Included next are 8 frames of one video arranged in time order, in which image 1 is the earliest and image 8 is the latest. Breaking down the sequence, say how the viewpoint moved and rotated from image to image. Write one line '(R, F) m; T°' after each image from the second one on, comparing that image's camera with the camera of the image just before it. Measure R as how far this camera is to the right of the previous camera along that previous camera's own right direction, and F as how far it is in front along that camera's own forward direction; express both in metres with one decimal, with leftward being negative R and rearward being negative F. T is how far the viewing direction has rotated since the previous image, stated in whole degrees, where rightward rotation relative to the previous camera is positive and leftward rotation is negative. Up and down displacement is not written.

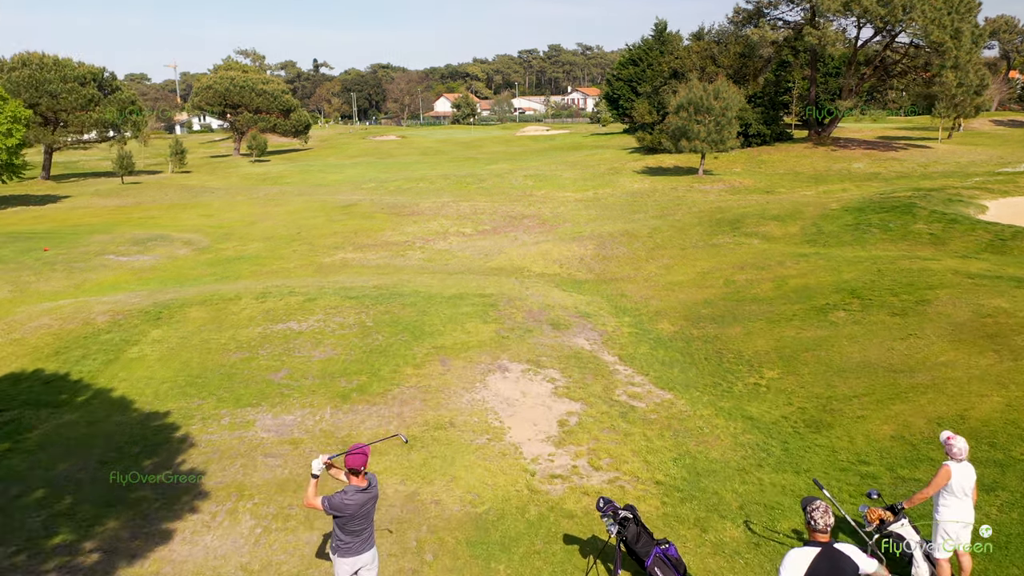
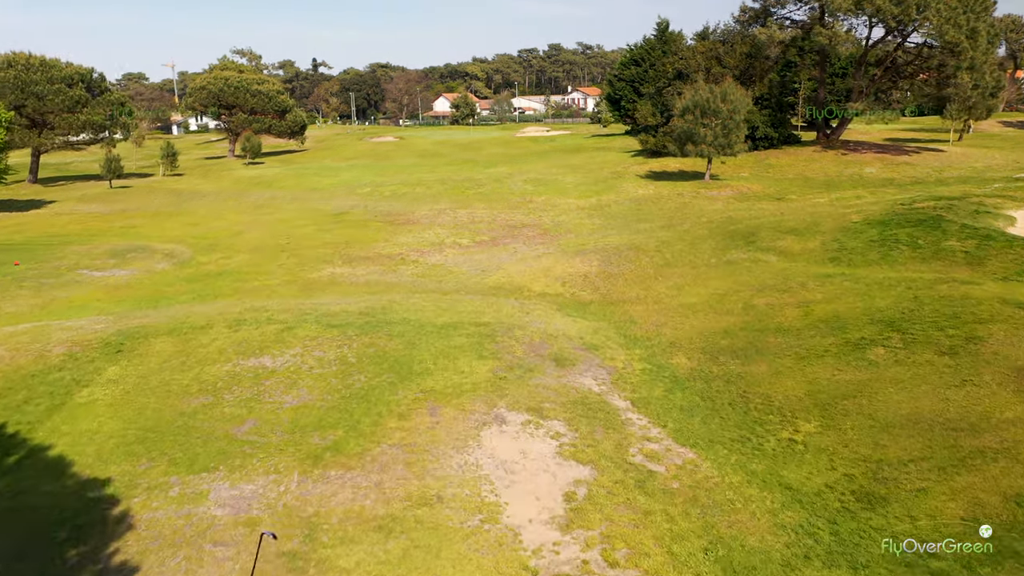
(0.0, +1.3) m; 0°
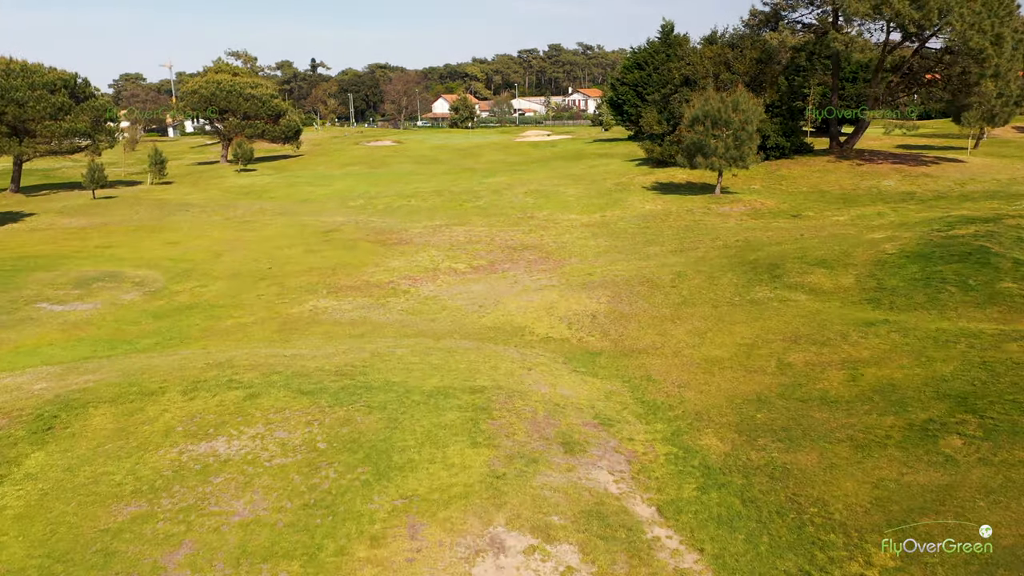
(0.0, +1.8) m; 0°
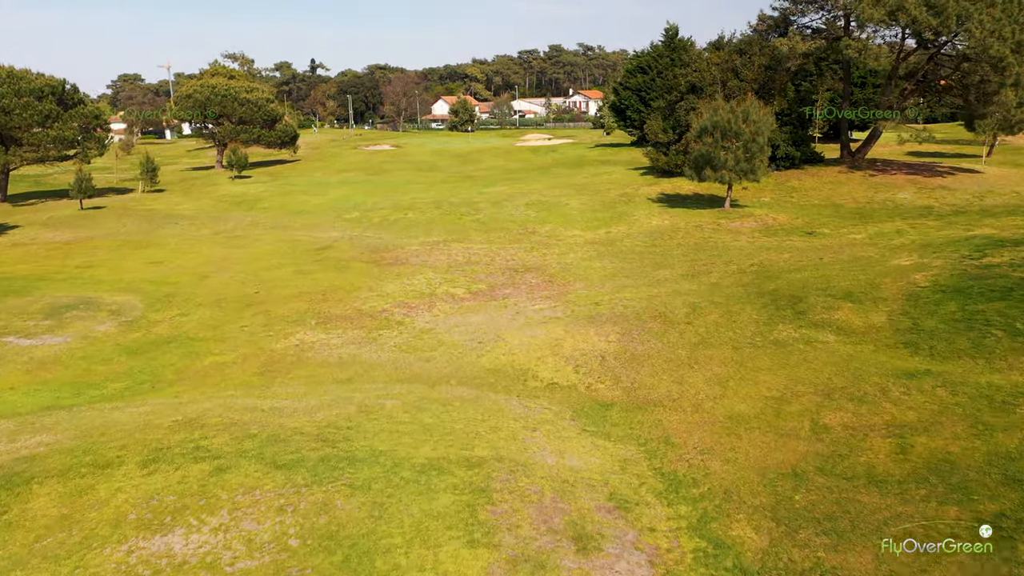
(0.0, +1.3) m; 0°
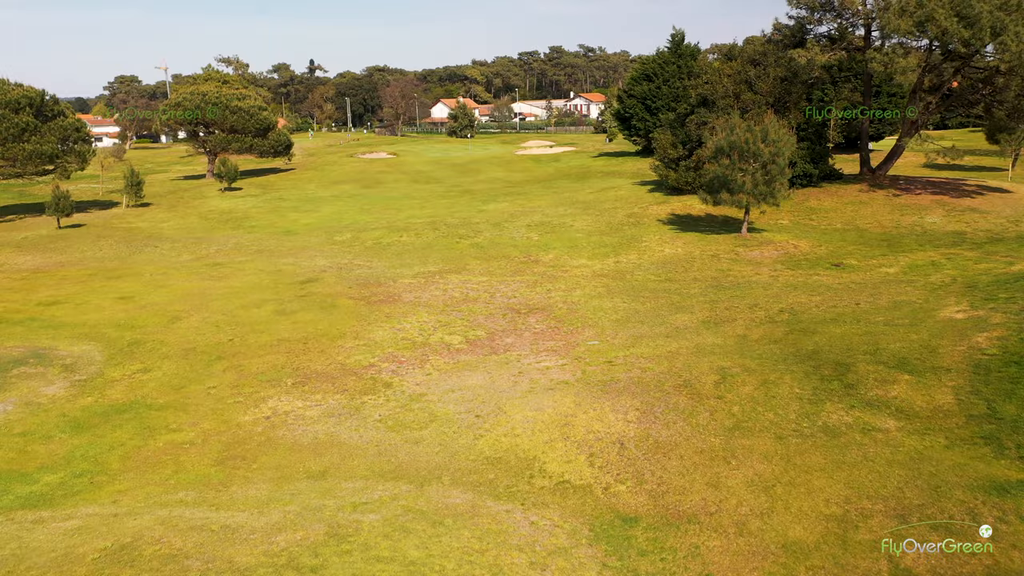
(-0.1, +2.2) m; 0°
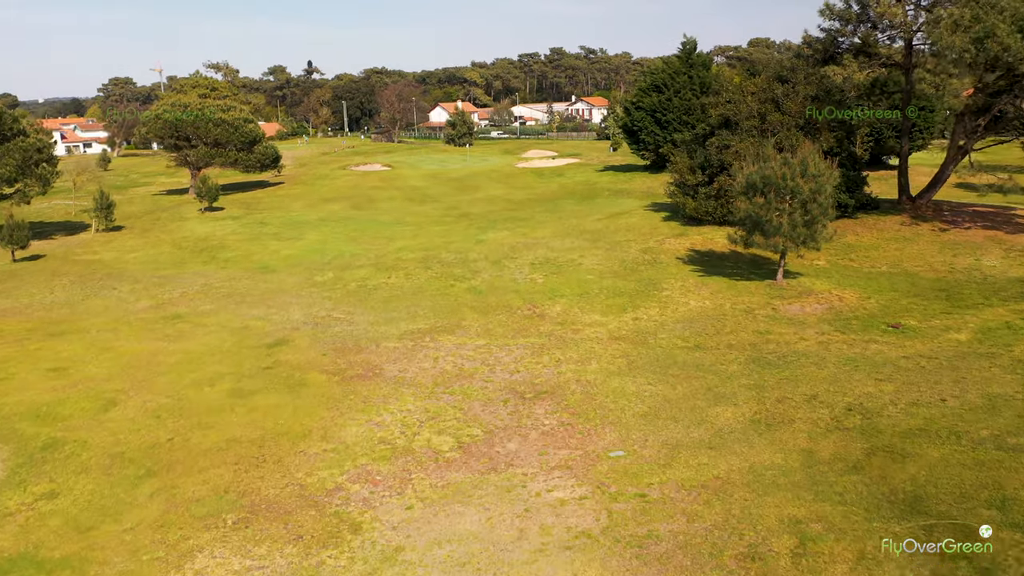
(-0.1, +3.8) m; 0°
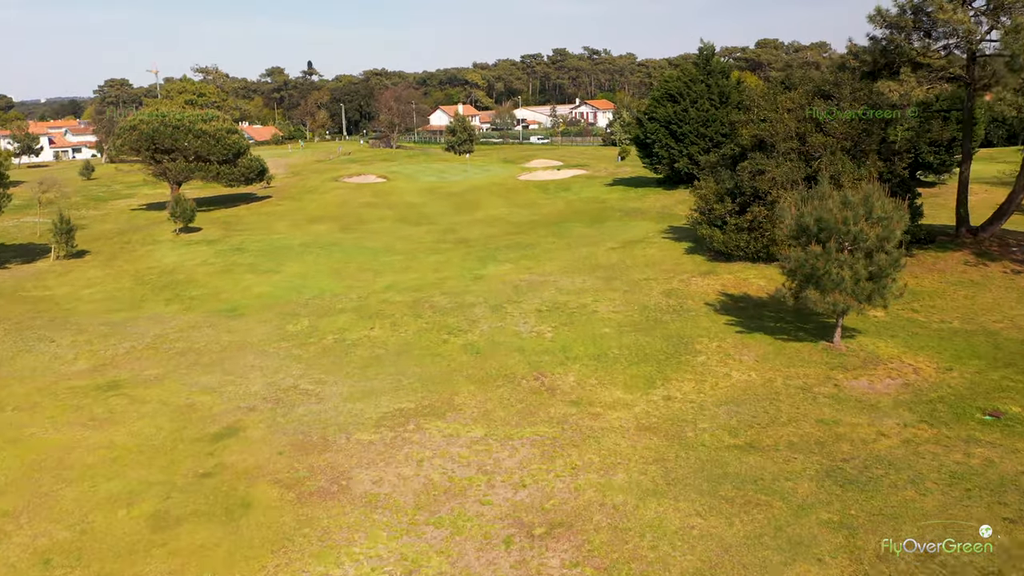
(-0.1, +4.5) m; 0°
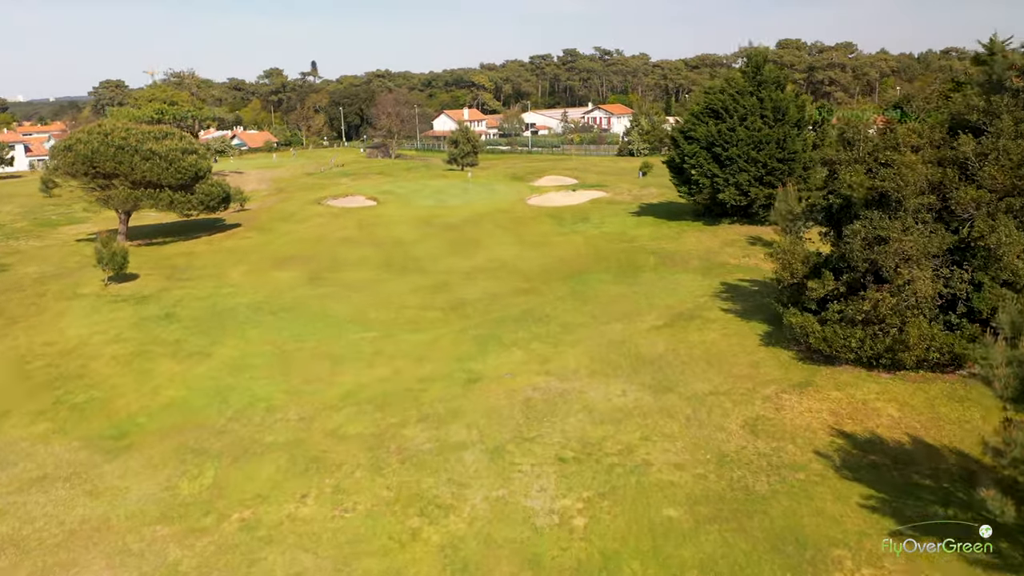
(0.0, +9.6) m; -1°
